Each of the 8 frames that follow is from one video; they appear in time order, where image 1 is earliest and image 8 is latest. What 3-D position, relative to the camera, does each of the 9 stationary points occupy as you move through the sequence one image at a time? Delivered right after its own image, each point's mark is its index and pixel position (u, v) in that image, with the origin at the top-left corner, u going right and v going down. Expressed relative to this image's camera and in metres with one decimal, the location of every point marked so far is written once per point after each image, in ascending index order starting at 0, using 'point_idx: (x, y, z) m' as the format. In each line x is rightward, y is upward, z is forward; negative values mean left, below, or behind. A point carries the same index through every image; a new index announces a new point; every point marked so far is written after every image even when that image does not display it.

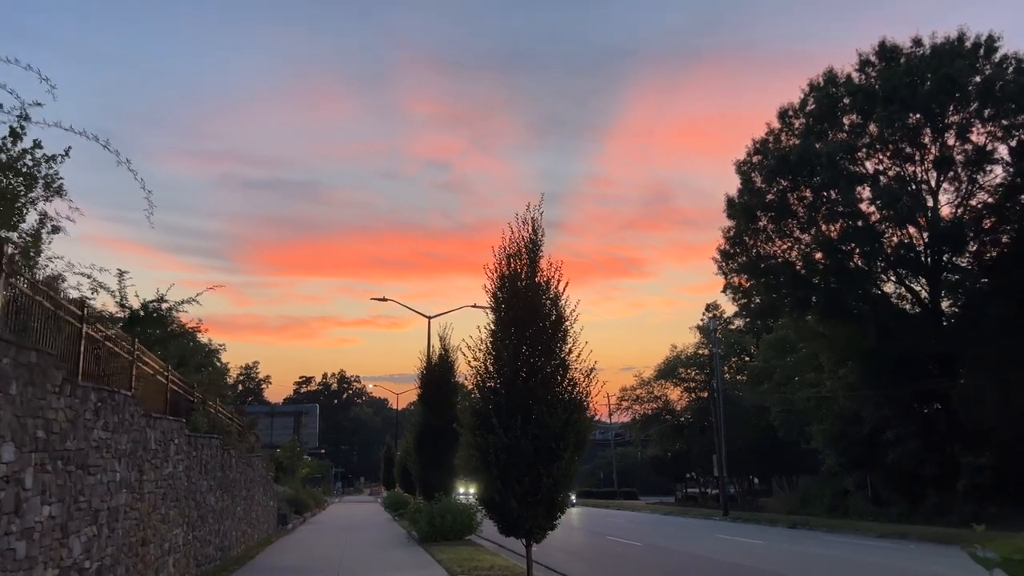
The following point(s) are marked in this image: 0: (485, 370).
0: (-0.4, -1.1, +12.8) m
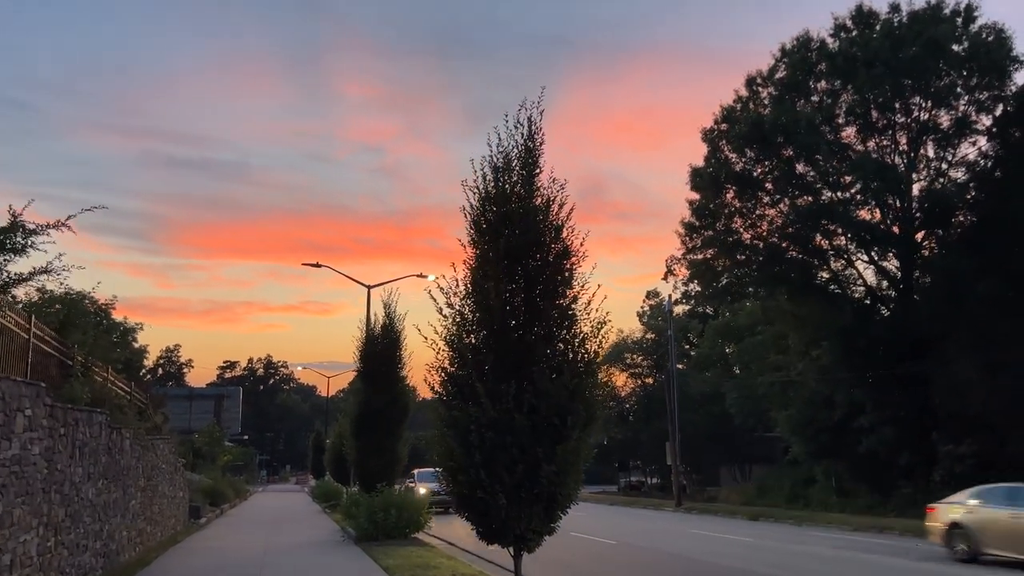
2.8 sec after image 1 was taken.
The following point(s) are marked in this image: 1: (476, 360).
0: (-0.5, -0.3, +9.4) m
1: (-0.4, -0.7, +9.1) m
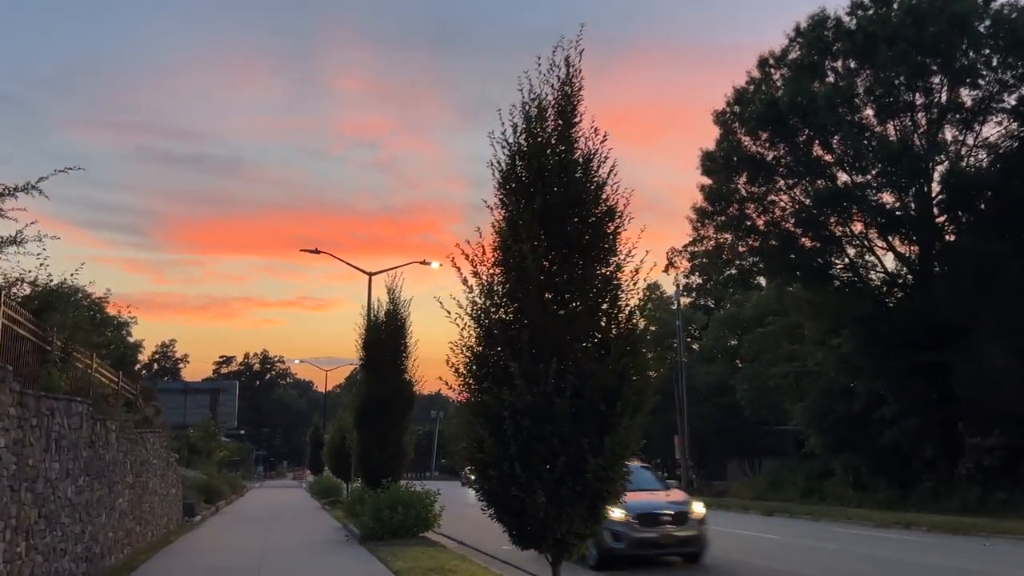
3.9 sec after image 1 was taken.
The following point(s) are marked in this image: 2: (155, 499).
0: (-0.2, 0.0, +8.1) m
1: (0.0, -0.4, +7.9) m
2: (-7.2, -4.3, +19.1) m
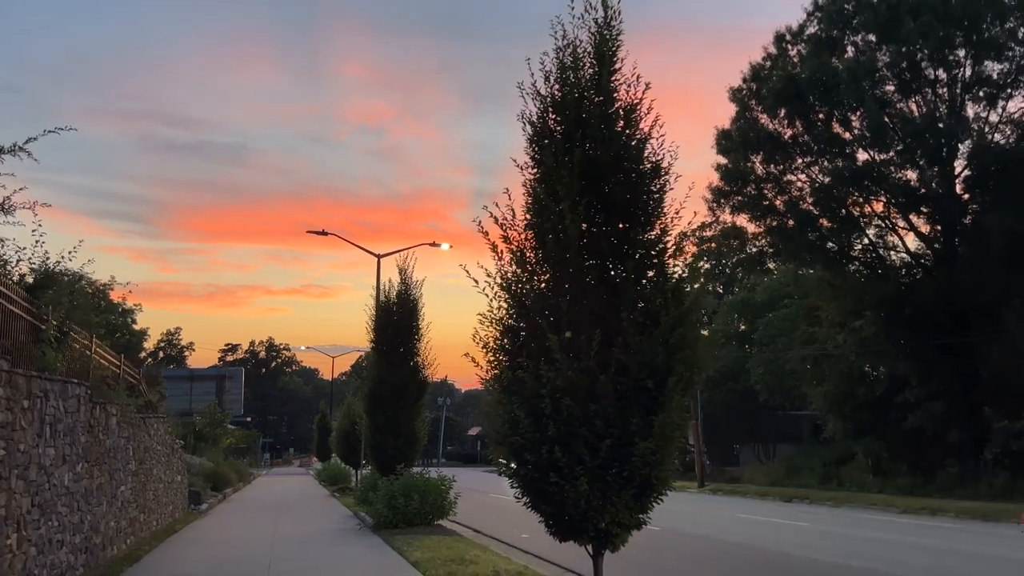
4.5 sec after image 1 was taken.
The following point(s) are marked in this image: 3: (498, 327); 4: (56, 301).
0: (+0.1, +0.2, +7.4) m
1: (+0.2, -0.1, +7.1) m
2: (-6.8, -3.9, +18.4) m
3: (-0.1, -0.3, +7.4) m
4: (-5.9, -0.2, +12.3) m
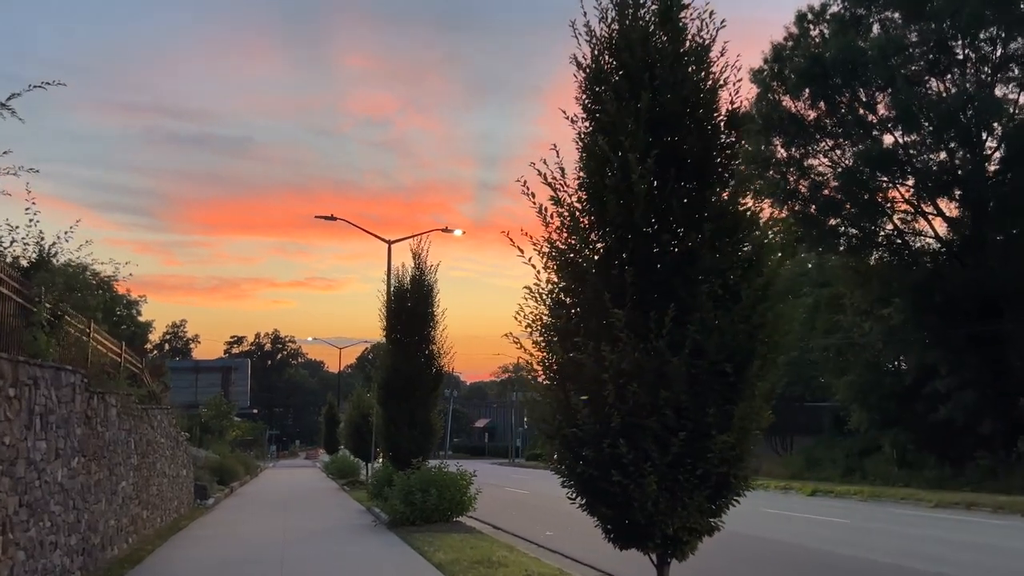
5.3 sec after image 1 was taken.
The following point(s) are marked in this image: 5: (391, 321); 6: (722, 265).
0: (+0.5, +0.5, +6.4) m
1: (+0.6, +0.1, +6.1) m
2: (-6.4, -3.6, +17.5) m
3: (+0.2, -0.1, +6.4) m
4: (-5.6, +0.1, +11.4) m
5: (-2.5, -0.7, +19.8) m
6: (+1.3, +0.1, +6.0) m
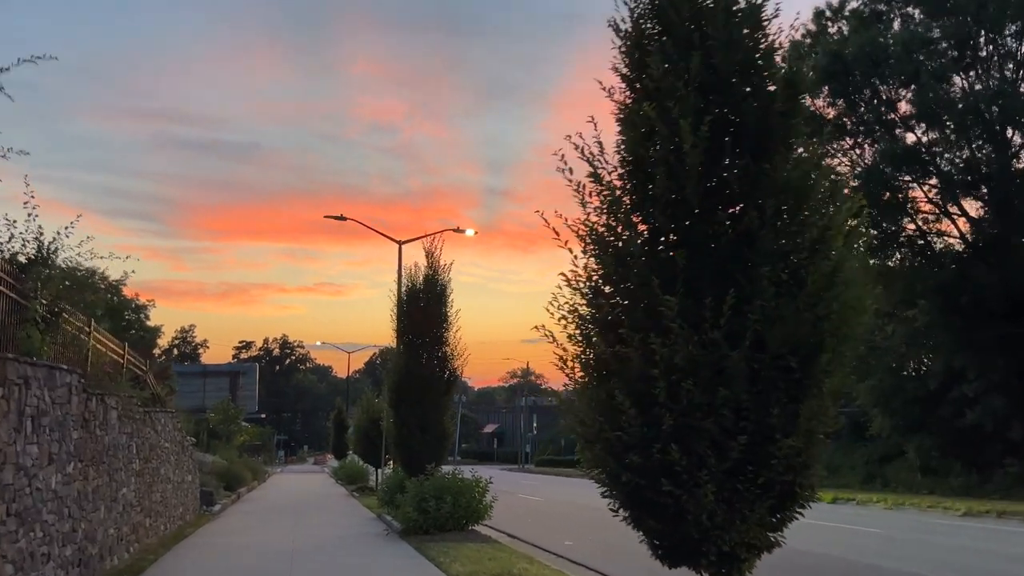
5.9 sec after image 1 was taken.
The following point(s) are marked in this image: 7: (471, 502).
0: (+0.7, +0.5, +5.7) m
1: (+0.8, +0.1, +5.5) m
2: (-6.1, -3.6, +16.9) m
3: (+0.5, 0.0, +5.8) m
4: (-5.3, +0.1, +10.8) m
5: (-2.2, -0.7, +19.2) m
6: (+1.5, +0.2, +5.4) m
7: (-0.7, -3.6, +15.9) m
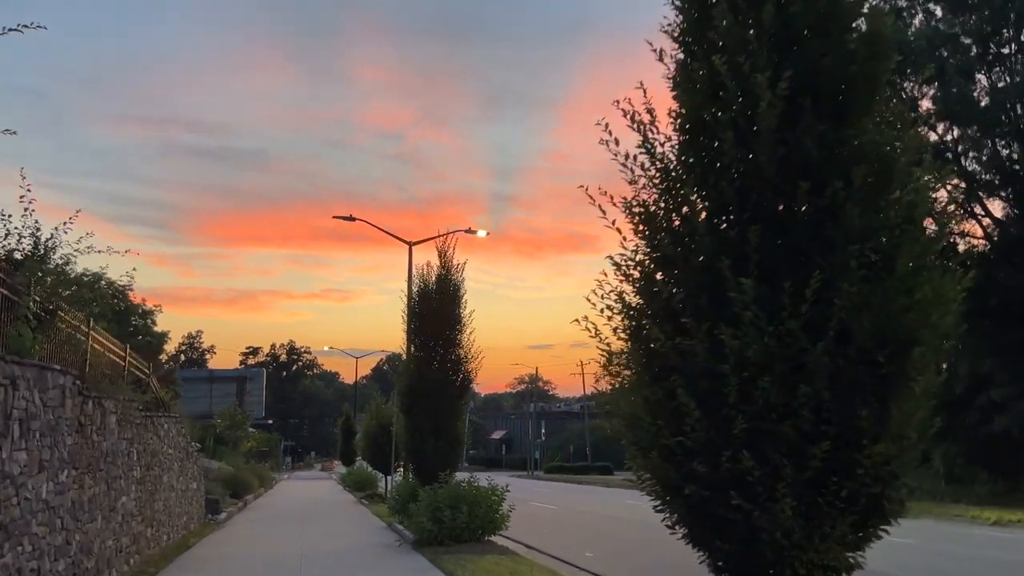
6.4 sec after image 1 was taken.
0: (+0.9, +0.6, +5.0) m
1: (+1.0, +0.2, +4.8) m
2: (-5.8, -3.6, +16.2) m
3: (+0.7, +0.1, +5.1) m
4: (-5.1, +0.2, +10.1) m
5: (-1.9, -0.7, +18.5) m
6: (+1.7, +0.3, +4.7) m
7: (-0.4, -3.6, +15.2) m
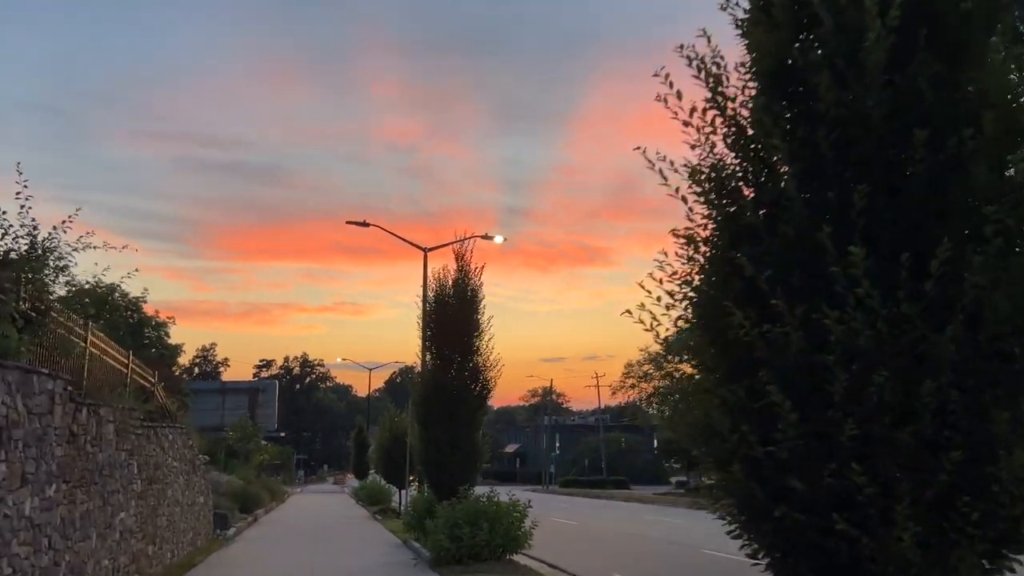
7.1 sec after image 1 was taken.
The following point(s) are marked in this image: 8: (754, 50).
0: (+1.1, +0.7, +4.2) m
1: (+1.2, +0.3, +3.9) m
2: (-5.5, -3.6, +15.4) m
3: (+0.9, +0.2, +4.2) m
4: (-4.8, +0.2, +9.4) m
5: (-1.5, -0.8, +17.7) m
6: (+2.0, +0.4, +3.8) m
7: (0.0, -3.6, +14.3) m
8: (+1.1, +1.0, +4.3) m
